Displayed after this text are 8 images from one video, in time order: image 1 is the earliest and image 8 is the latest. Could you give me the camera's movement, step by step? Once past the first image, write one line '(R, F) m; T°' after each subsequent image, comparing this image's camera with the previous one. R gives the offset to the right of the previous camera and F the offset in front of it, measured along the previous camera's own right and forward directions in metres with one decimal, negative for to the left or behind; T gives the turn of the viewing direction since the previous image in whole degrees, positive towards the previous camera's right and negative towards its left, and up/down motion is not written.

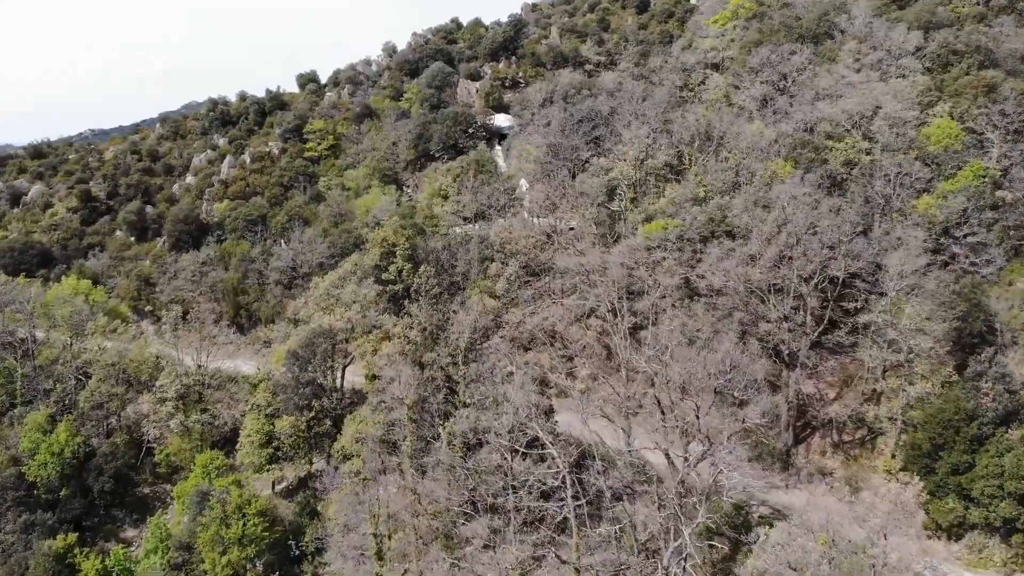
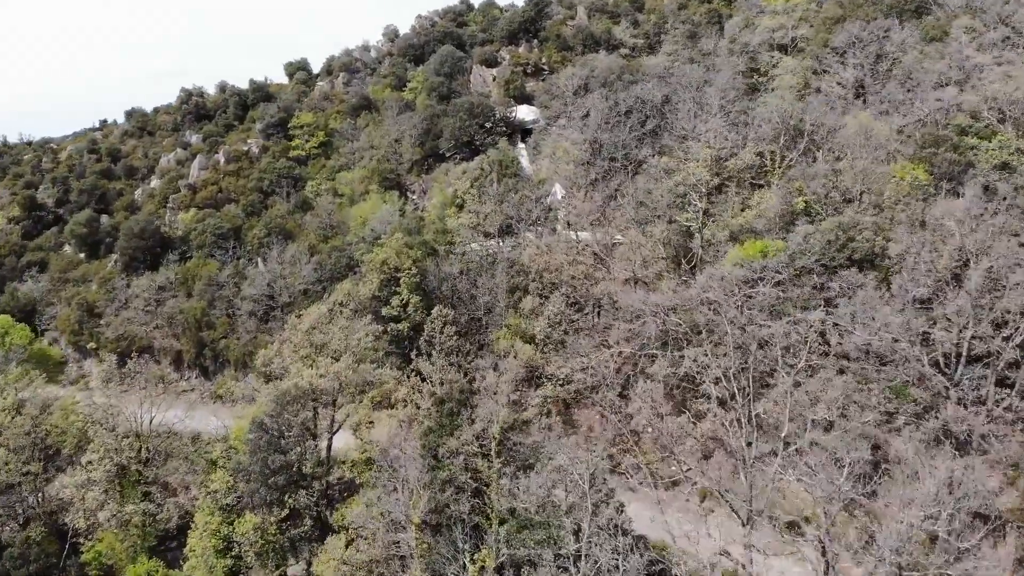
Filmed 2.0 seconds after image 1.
(-1.5, +6.6) m; 0°
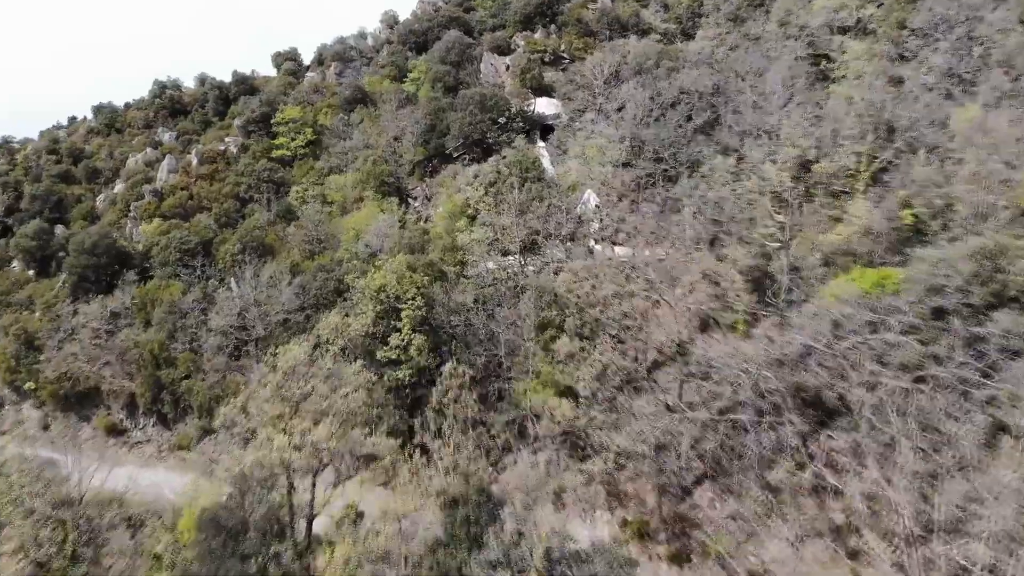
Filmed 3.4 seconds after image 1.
(-0.9, +4.5) m; 0°
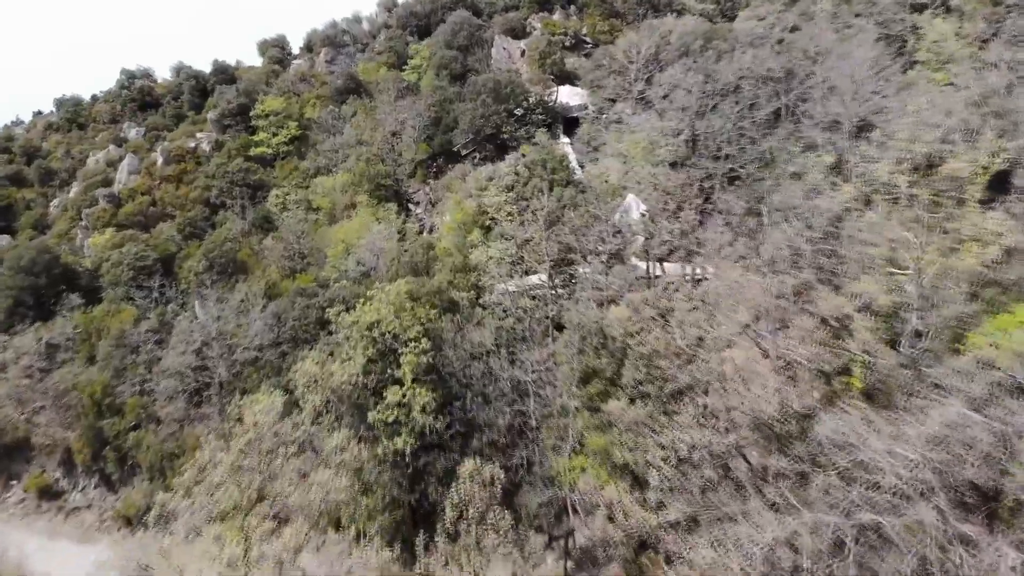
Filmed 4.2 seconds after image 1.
(-0.8, +4.1) m; 0°
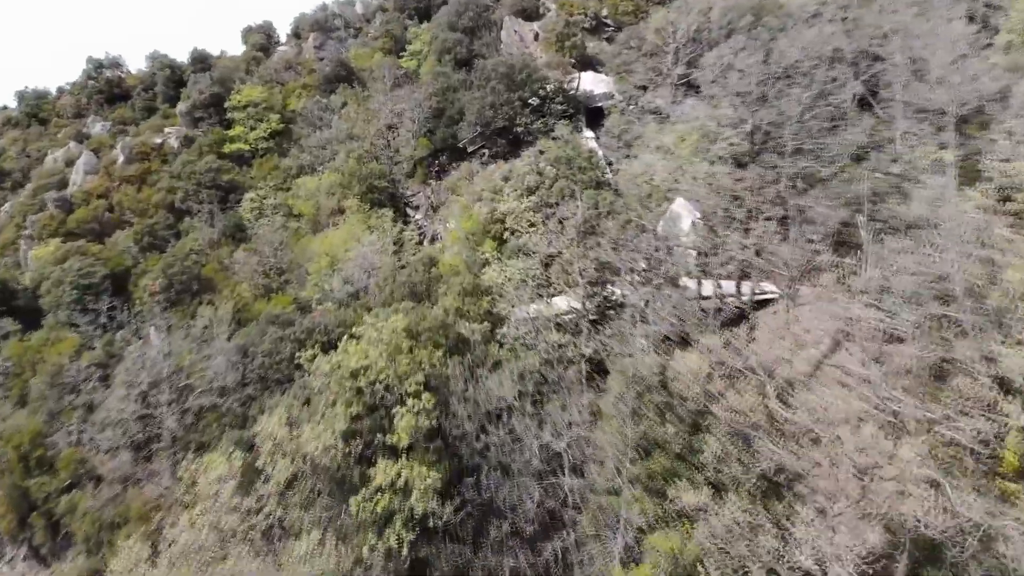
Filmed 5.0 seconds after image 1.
(-0.5, +3.3) m; 0°
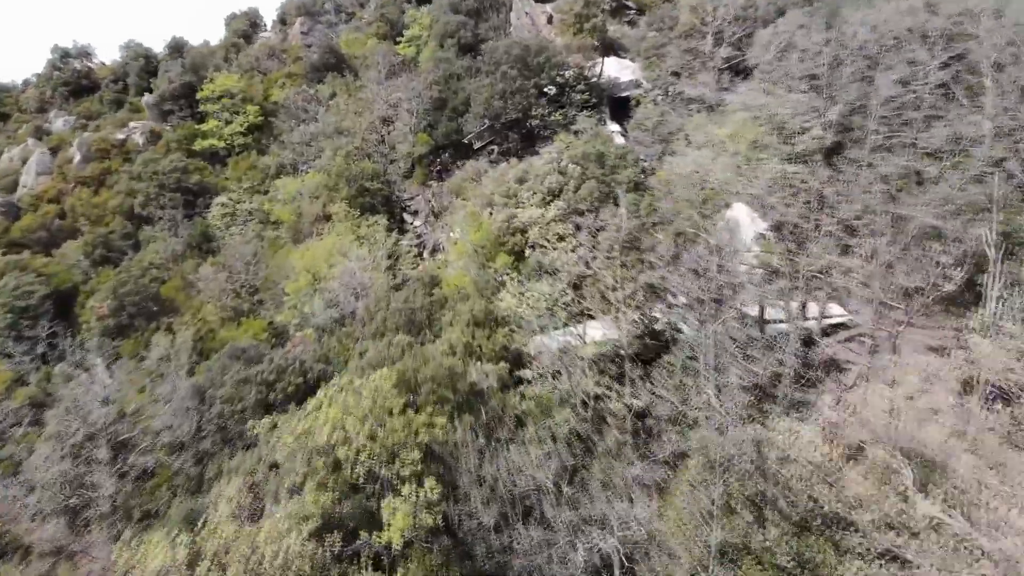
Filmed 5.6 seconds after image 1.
(-0.4, +2.7) m; 0°
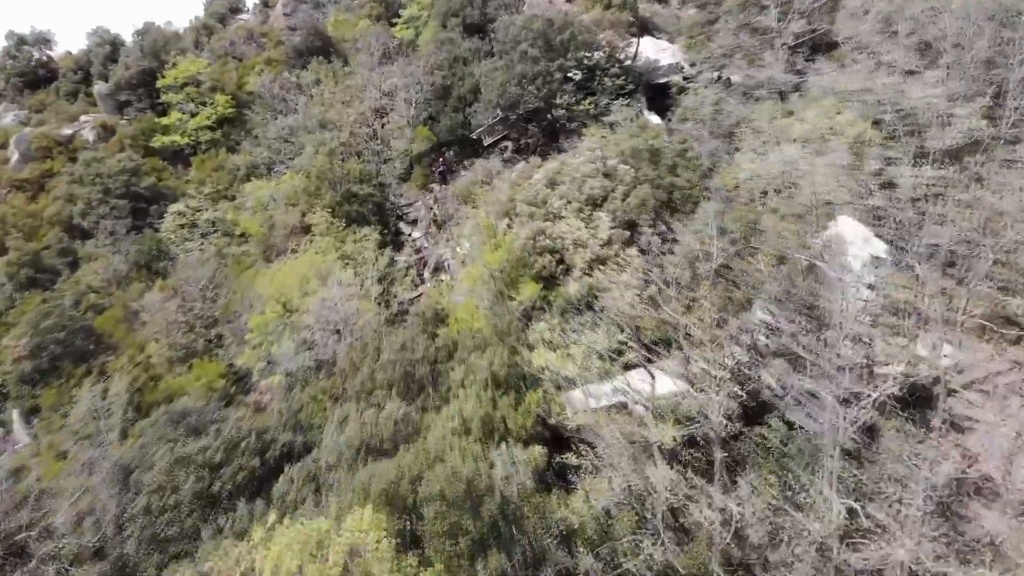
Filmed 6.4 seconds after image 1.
(-0.5, +2.9) m; 0°
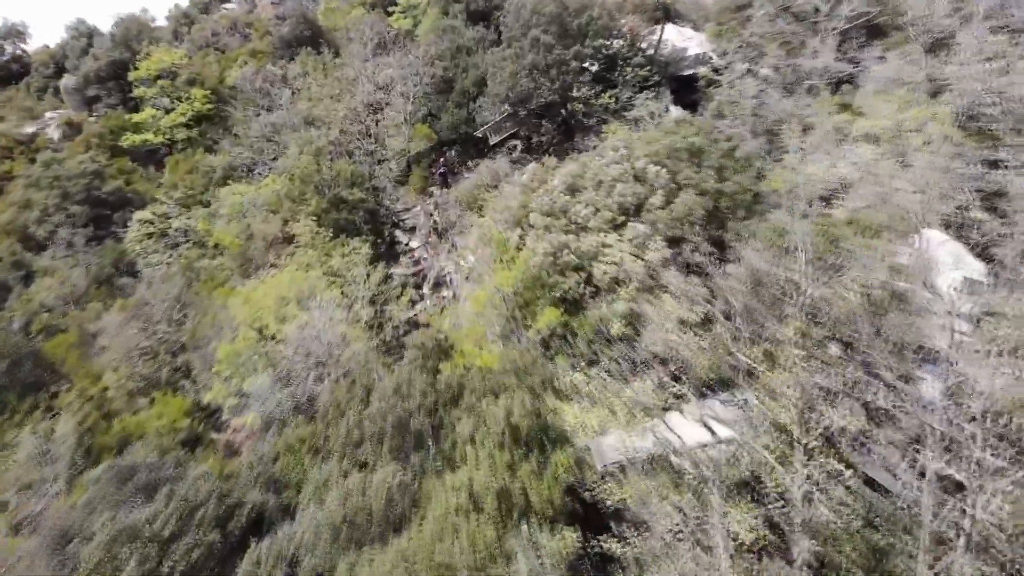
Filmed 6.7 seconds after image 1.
(-0.2, +1.5) m; 0°
